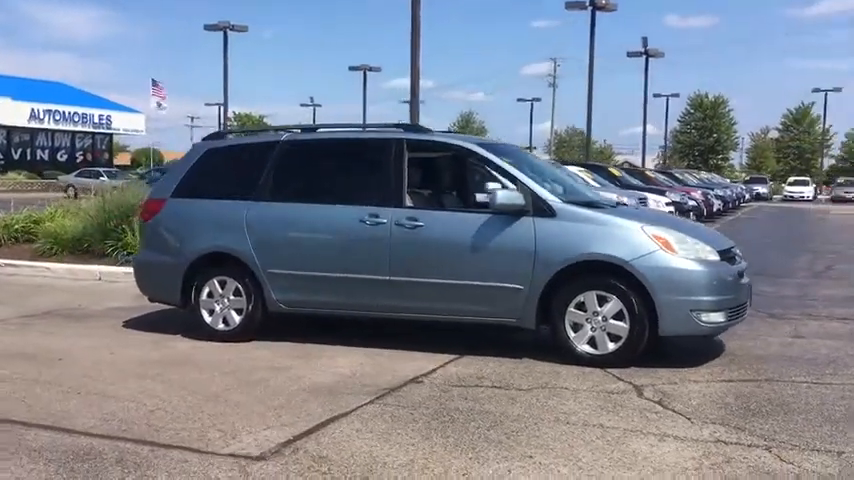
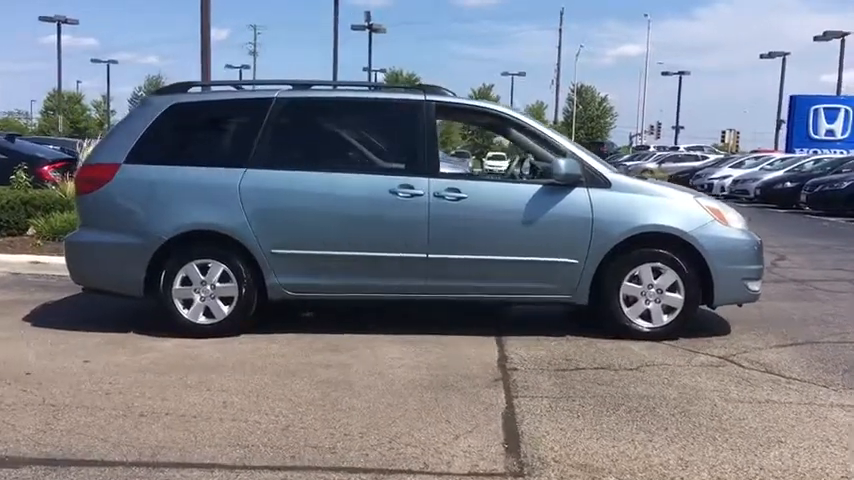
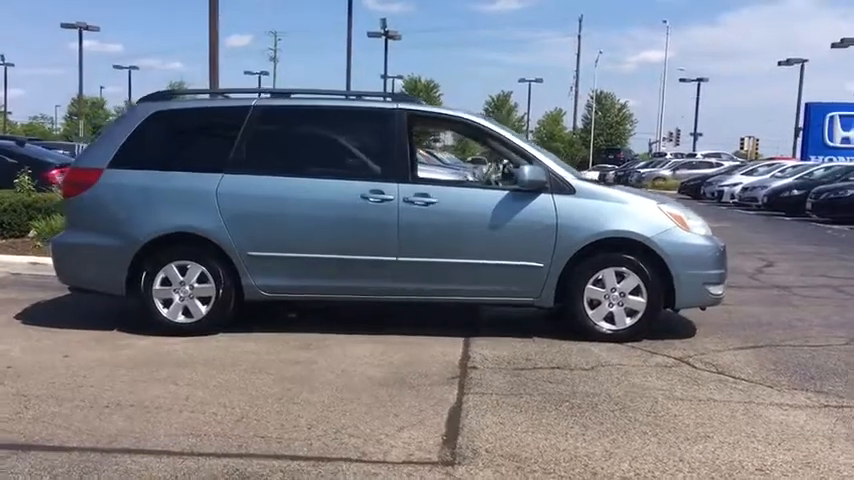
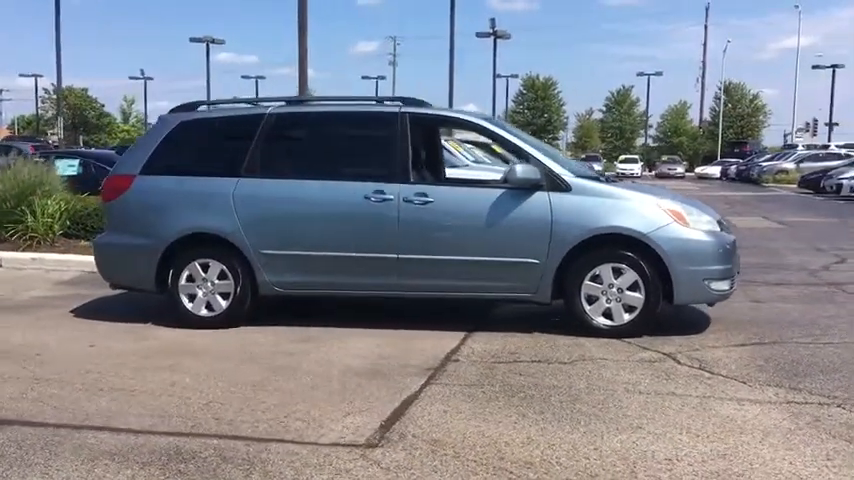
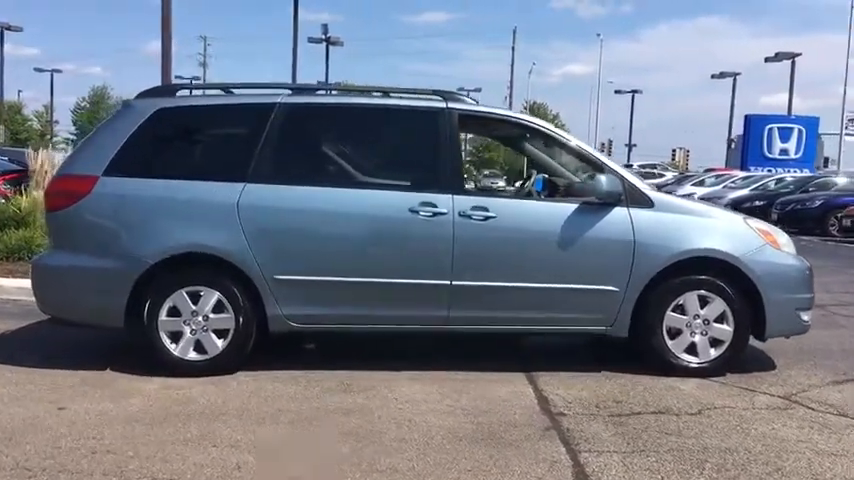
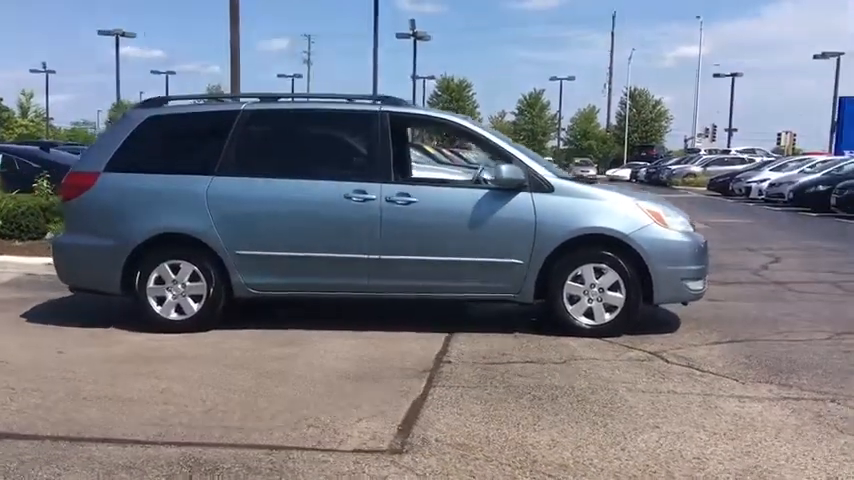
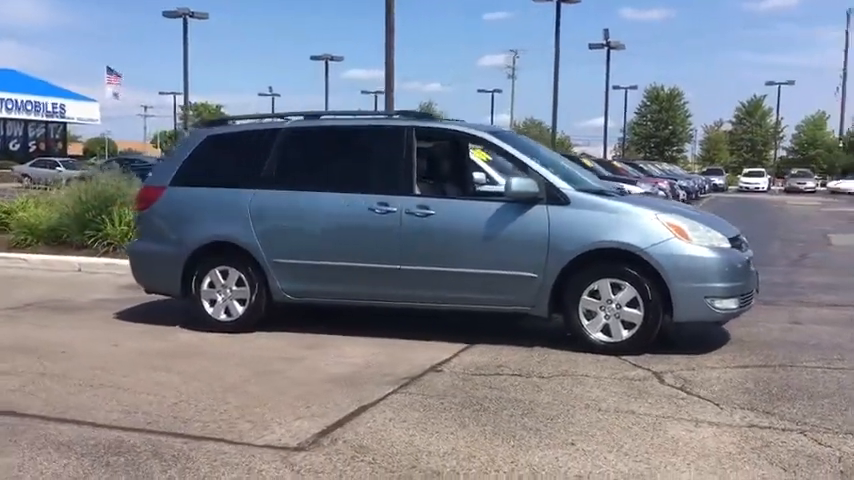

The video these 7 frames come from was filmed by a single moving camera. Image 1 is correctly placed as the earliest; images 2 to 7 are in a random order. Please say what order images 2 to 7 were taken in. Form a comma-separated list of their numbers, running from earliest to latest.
7, 4, 6, 3, 2, 5
